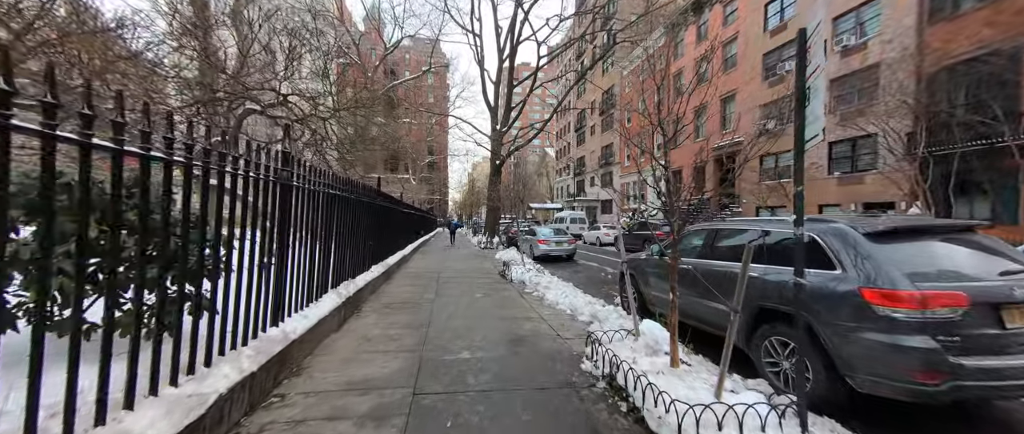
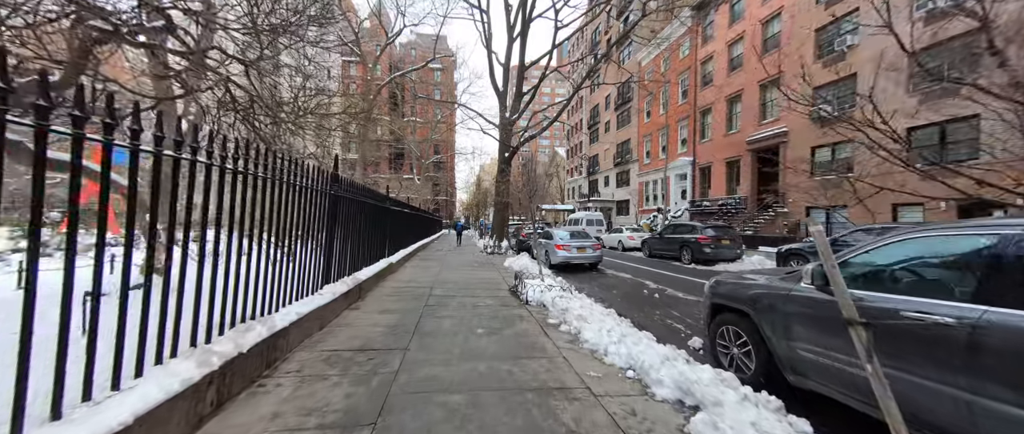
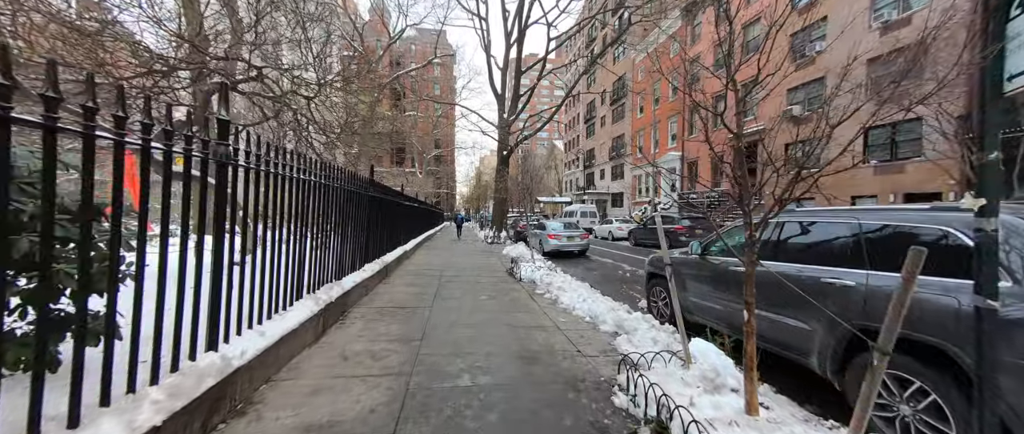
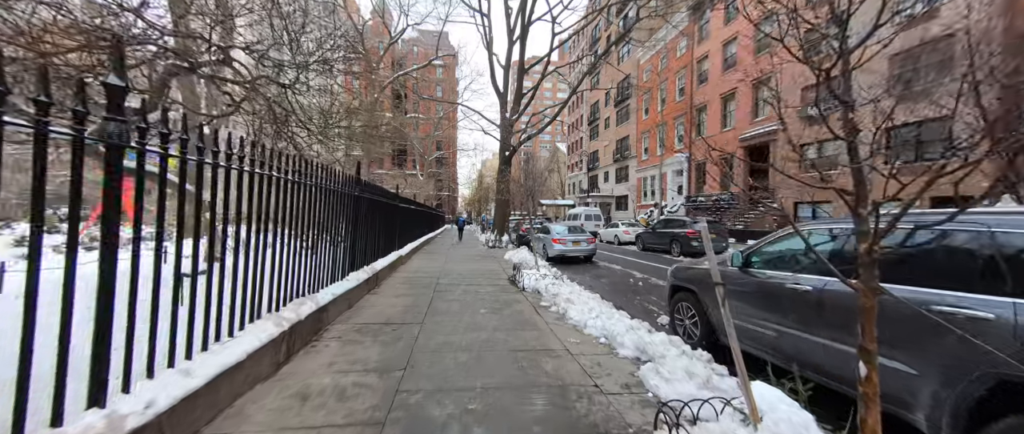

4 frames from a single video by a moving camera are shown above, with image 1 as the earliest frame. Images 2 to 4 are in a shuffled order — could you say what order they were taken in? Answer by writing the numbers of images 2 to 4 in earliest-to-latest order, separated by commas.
3, 4, 2
